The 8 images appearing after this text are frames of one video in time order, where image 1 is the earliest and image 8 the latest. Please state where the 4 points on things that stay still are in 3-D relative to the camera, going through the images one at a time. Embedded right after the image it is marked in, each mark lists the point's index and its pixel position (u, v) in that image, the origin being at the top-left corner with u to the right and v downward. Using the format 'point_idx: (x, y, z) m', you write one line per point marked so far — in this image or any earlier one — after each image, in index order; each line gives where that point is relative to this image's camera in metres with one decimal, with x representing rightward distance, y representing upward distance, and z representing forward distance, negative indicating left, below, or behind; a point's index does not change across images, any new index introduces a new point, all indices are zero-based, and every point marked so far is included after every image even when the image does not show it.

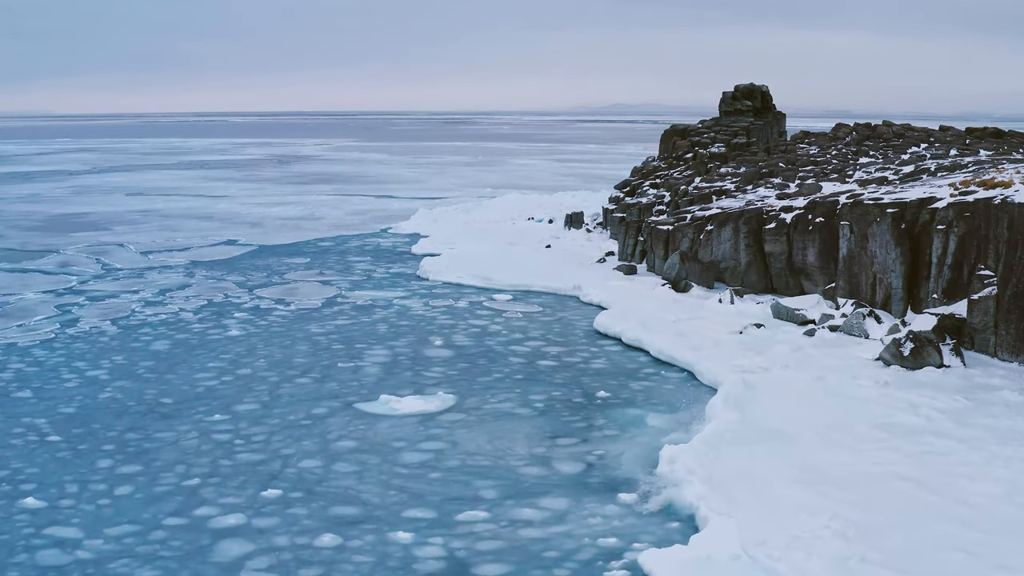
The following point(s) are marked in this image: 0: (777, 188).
0: (+4.4, +1.7, +14.0) m
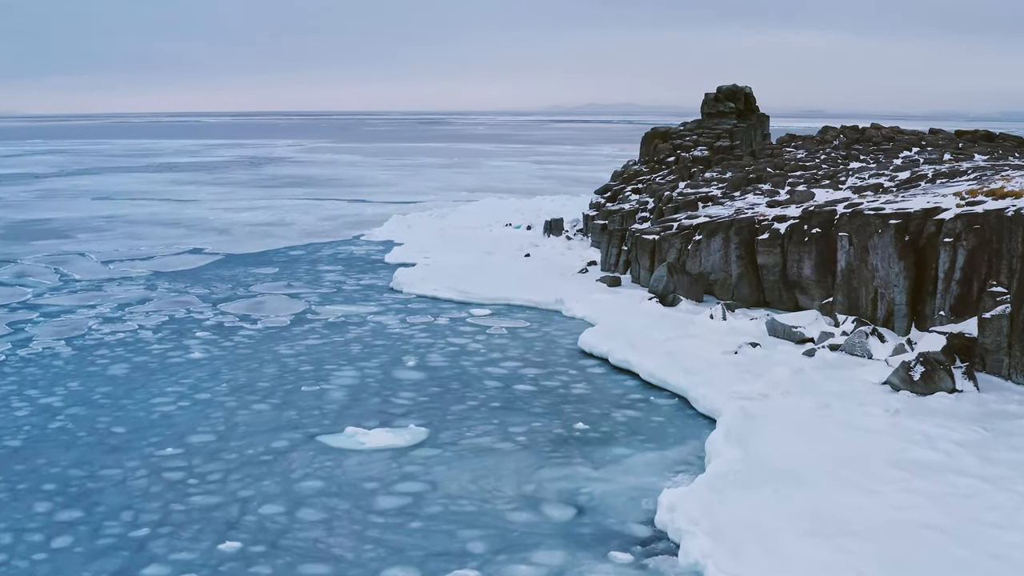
0: (+4.1, +1.5, +13.4) m
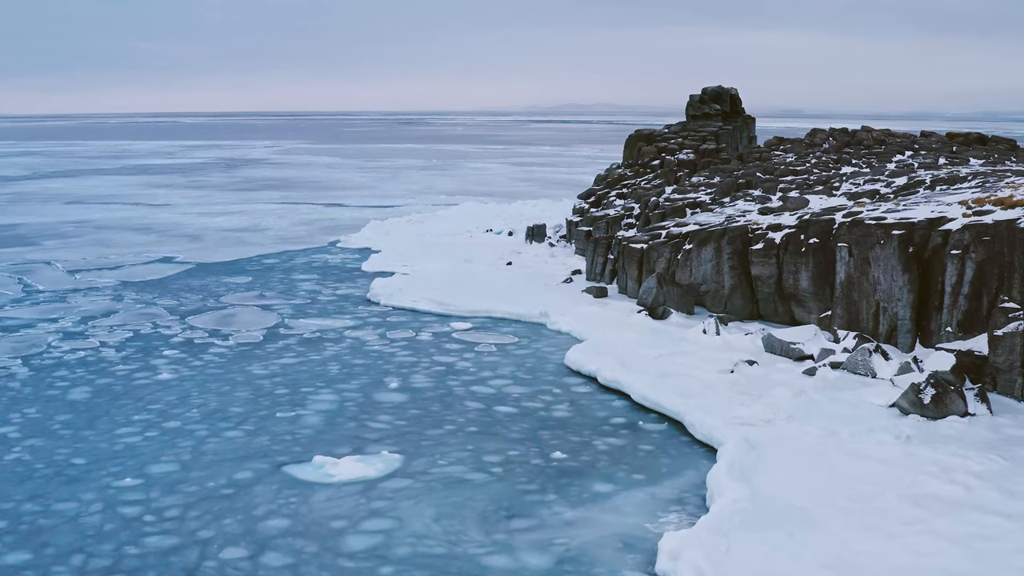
0: (+3.8, +1.3, +12.9) m
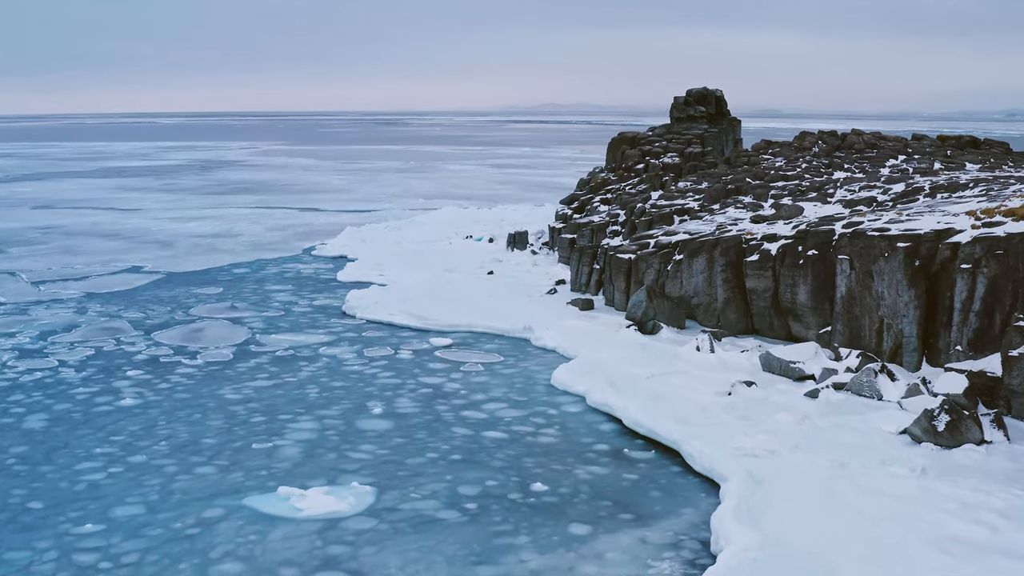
0: (+3.5, +1.2, +12.4) m
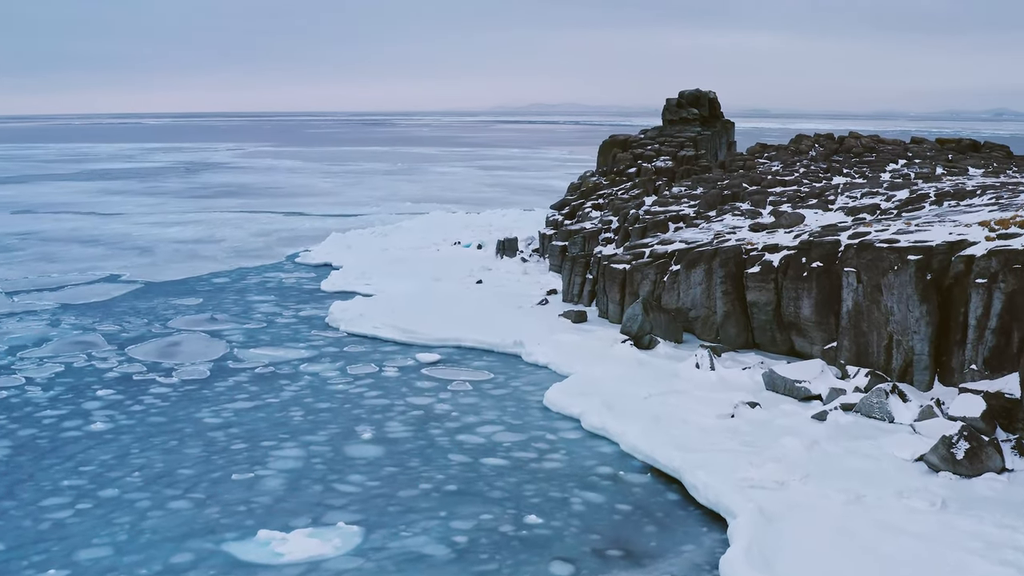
0: (+3.4, +1.0, +11.9) m
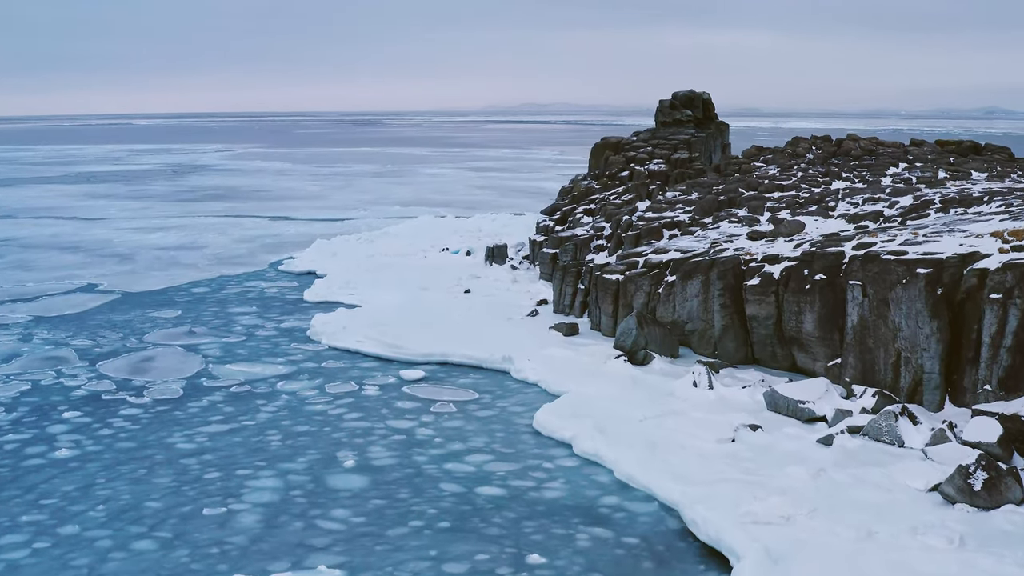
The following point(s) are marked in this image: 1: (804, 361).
0: (+3.2, +0.9, +11.5) m
1: (+3.1, -0.8, +9.0) m
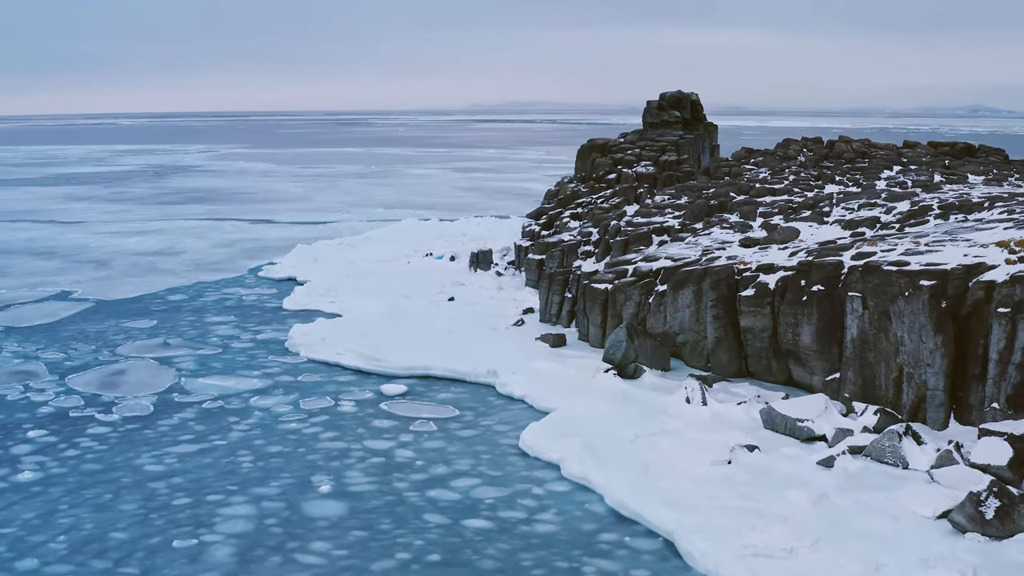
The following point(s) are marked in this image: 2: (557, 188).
0: (+3.0, +0.8, +11.1) m
1: (+3.0, -0.9, +8.7) m
2: (+1.0, +2.2, +18.1) m
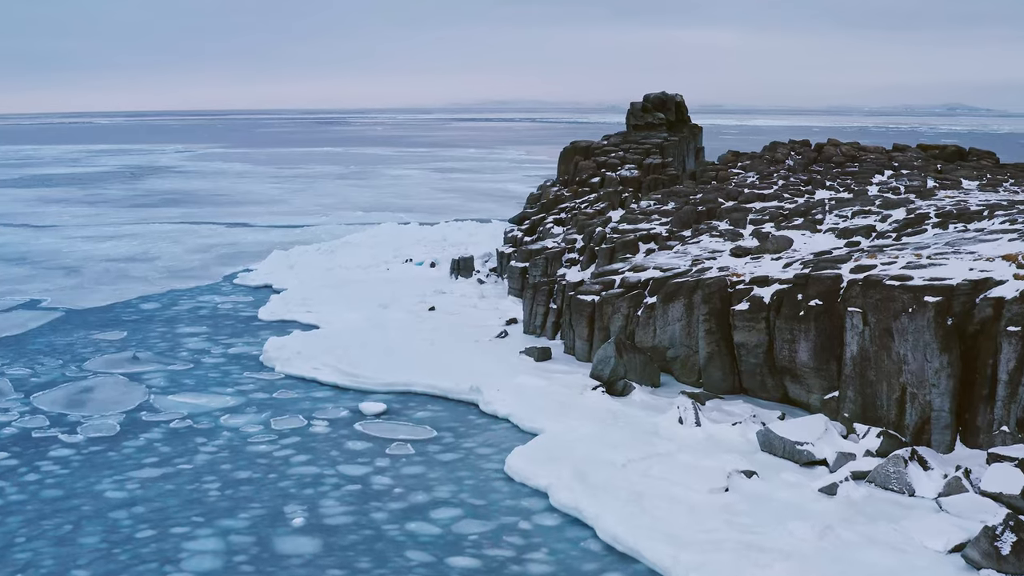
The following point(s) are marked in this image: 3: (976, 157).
0: (+2.8, +0.6, +10.8) m
1: (+2.8, -1.0, +8.3) m
2: (+0.6, +2.0, +17.7) m
3: (+7.4, +2.1, +13.4) m
